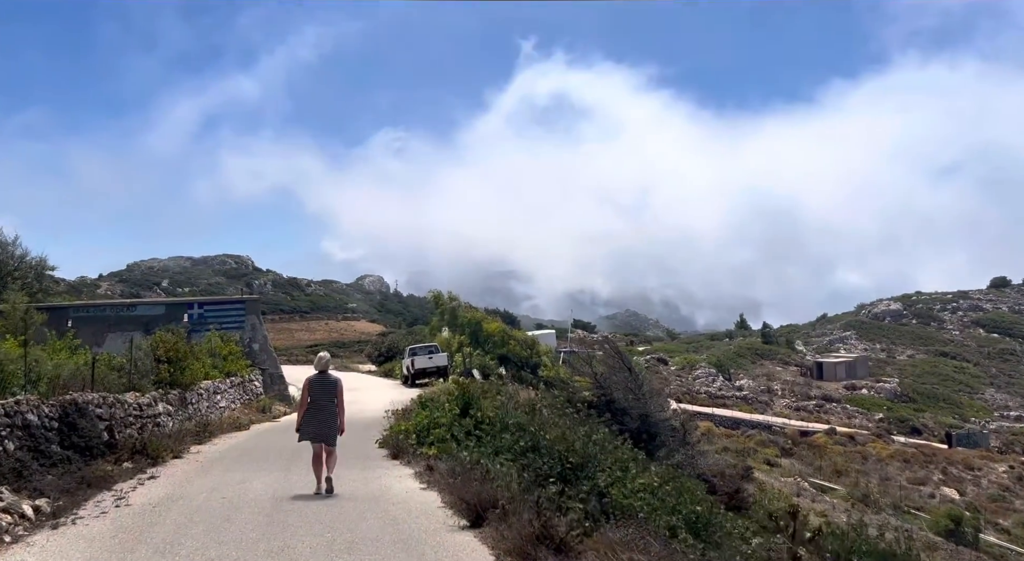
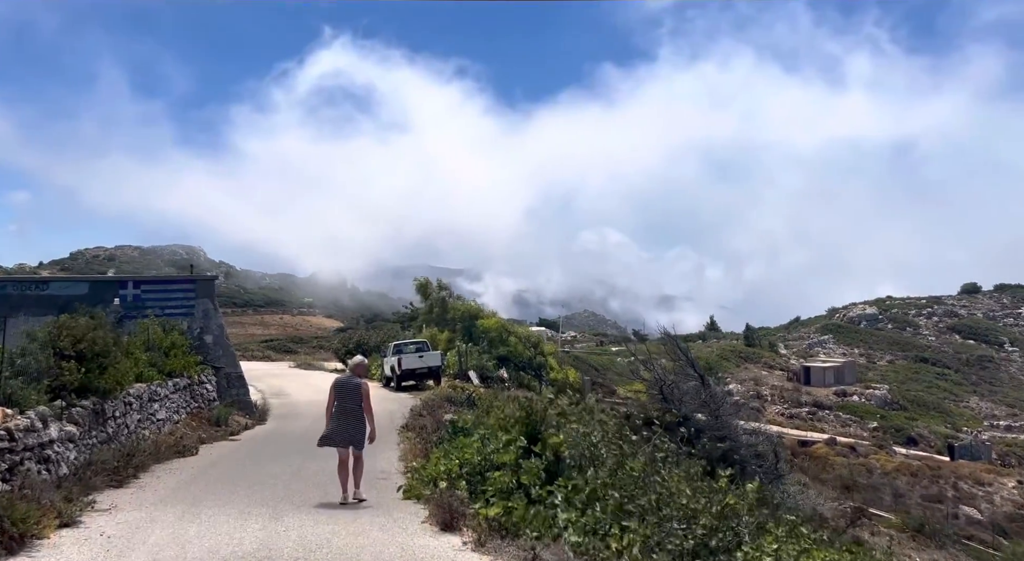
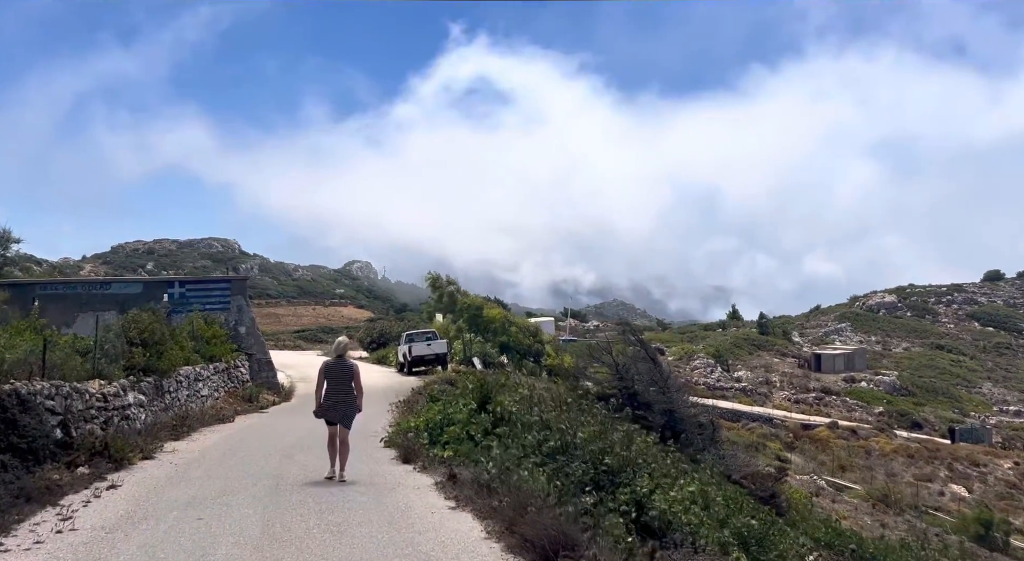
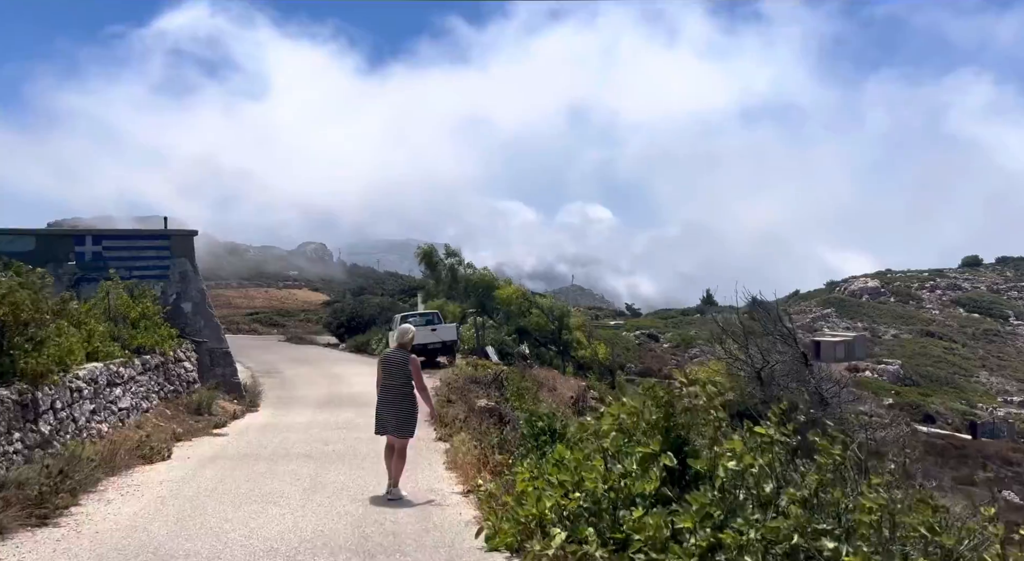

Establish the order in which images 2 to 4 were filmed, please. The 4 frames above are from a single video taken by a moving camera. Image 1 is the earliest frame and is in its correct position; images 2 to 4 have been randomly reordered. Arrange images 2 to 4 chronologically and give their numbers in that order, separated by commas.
3, 2, 4
